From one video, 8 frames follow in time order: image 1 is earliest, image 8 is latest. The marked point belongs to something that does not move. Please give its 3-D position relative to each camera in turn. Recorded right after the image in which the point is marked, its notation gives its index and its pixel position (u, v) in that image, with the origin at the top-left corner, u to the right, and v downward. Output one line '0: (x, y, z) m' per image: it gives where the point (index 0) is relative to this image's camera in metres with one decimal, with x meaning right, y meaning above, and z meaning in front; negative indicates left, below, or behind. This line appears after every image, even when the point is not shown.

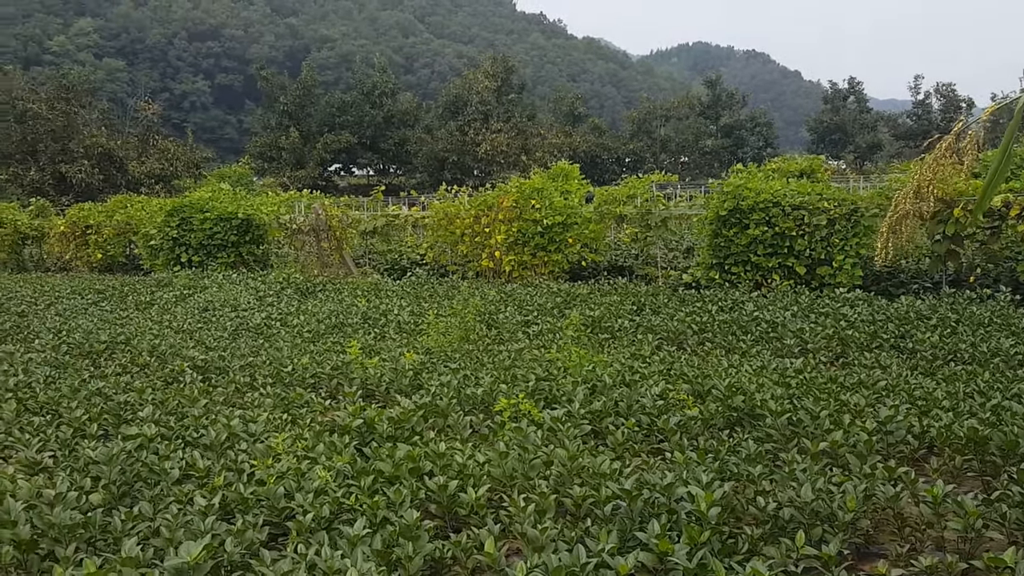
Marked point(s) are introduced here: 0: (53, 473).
0: (-2.3, -0.9, +3.9) m
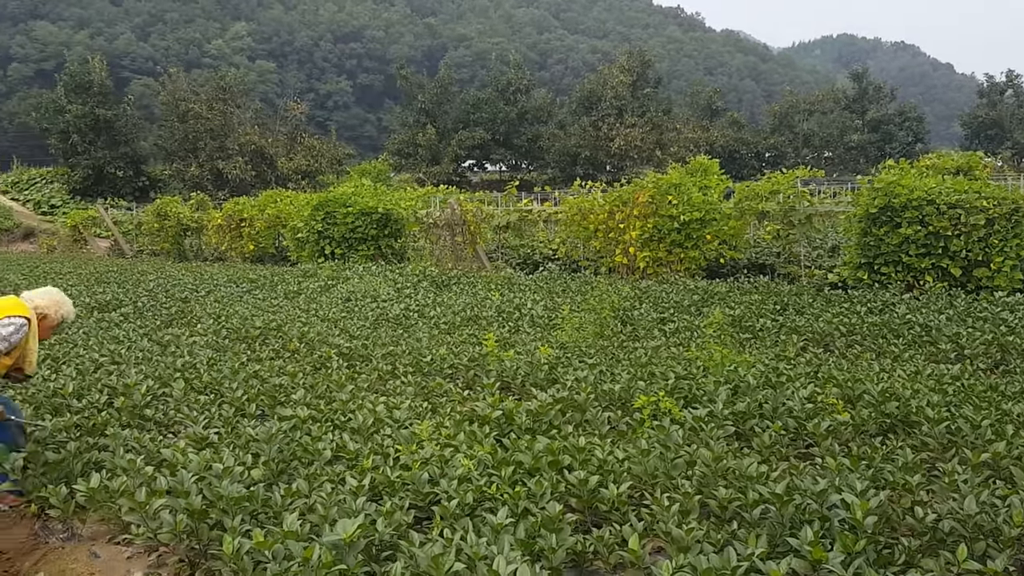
0: (-1.5, -0.9, +4.1) m
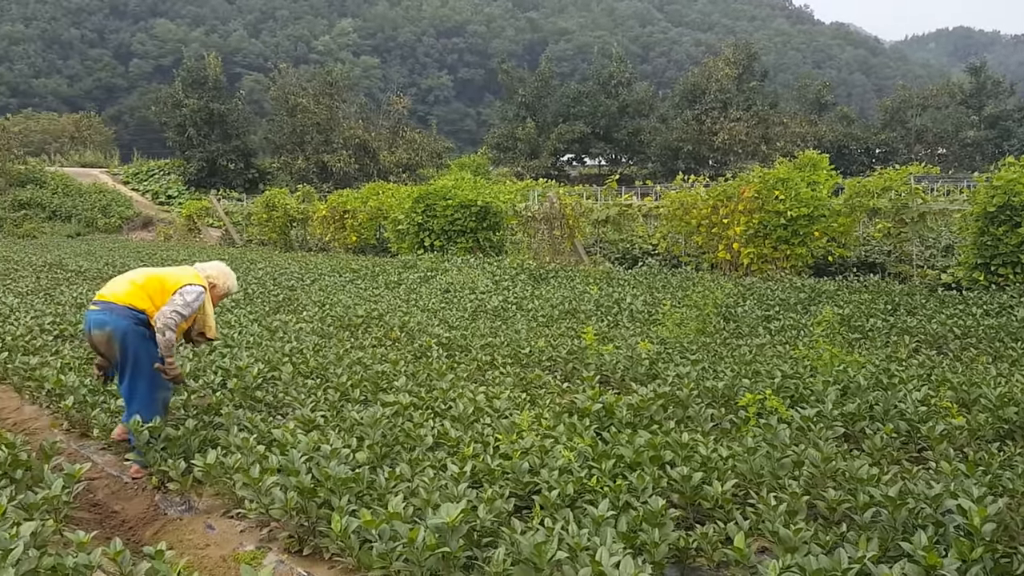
0: (-1.0, -0.8, +4.2) m
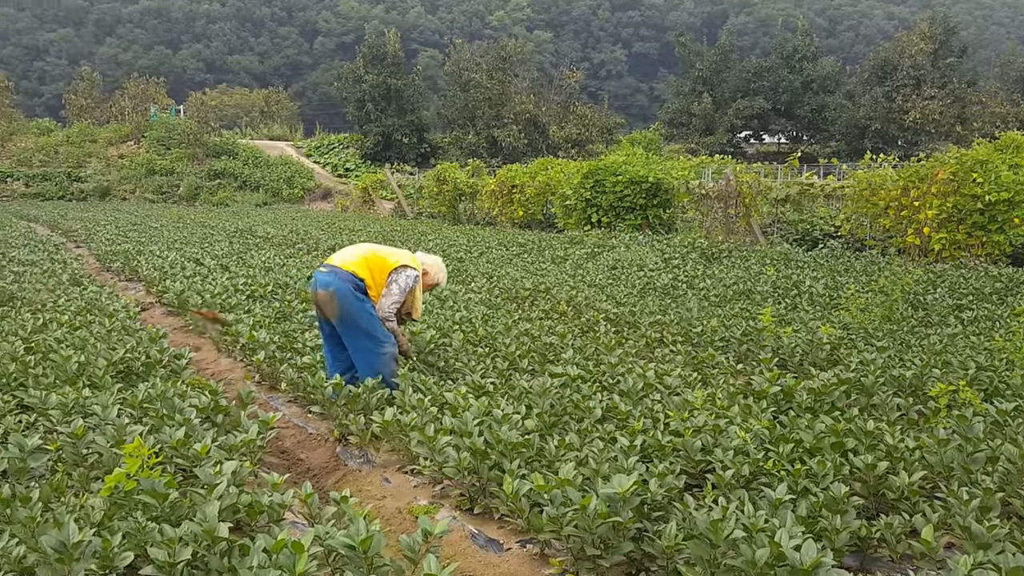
0: (-0.1, -0.6, +4.4) m
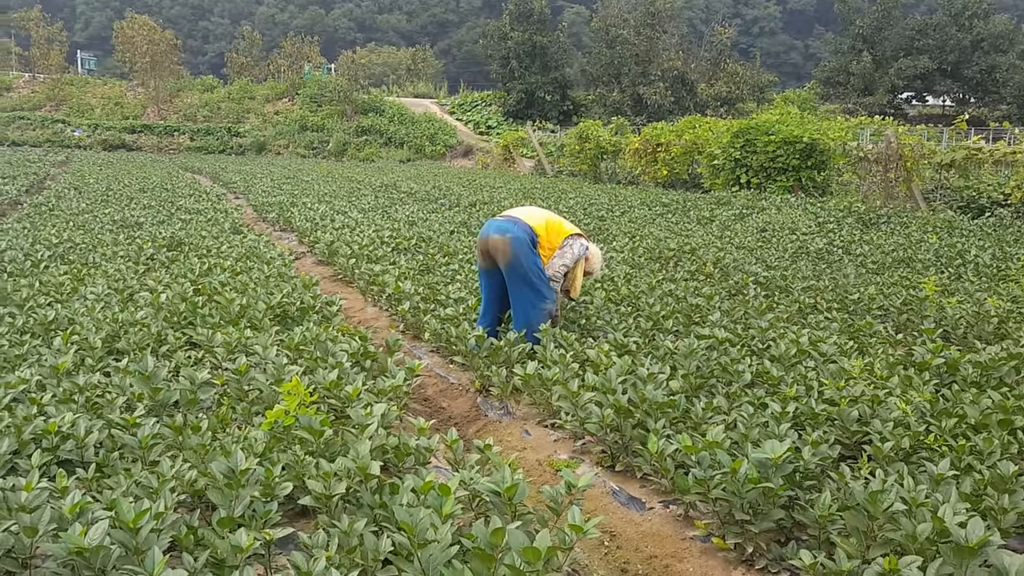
0: (+0.7, -0.4, +4.4) m
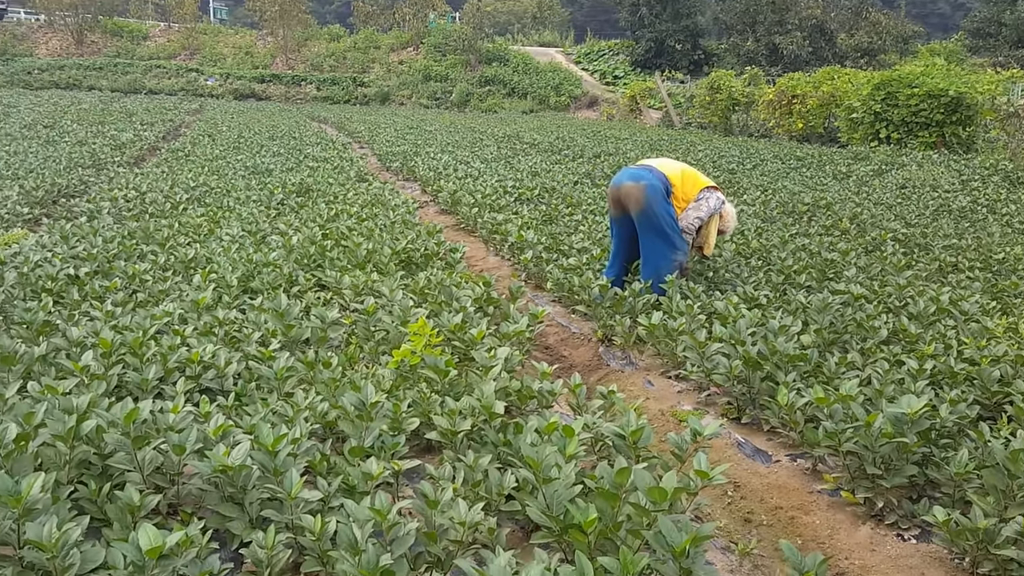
0: (+1.4, -0.1, +4.3) m
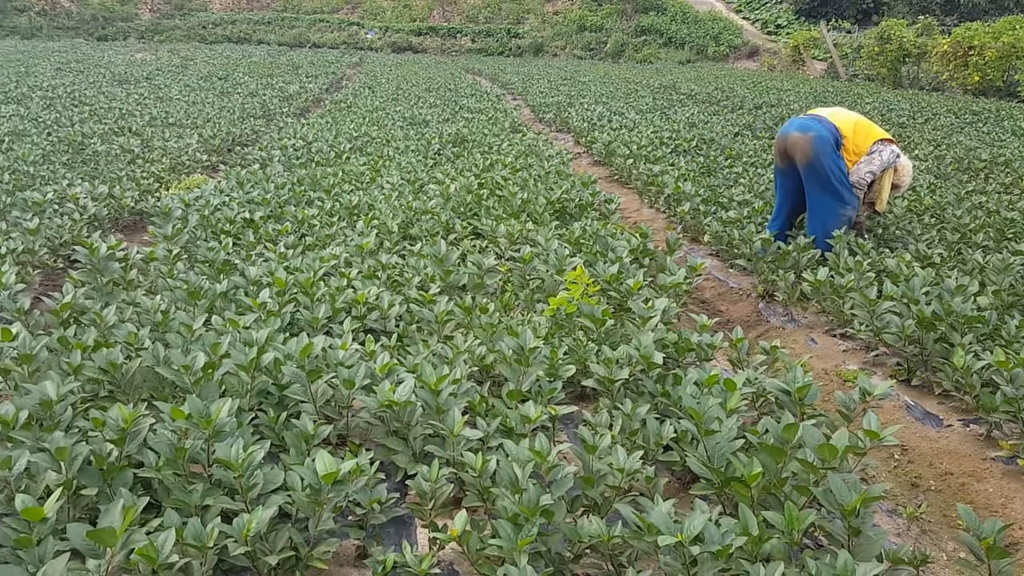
0: (+2.3, +0.1, +4.2) m
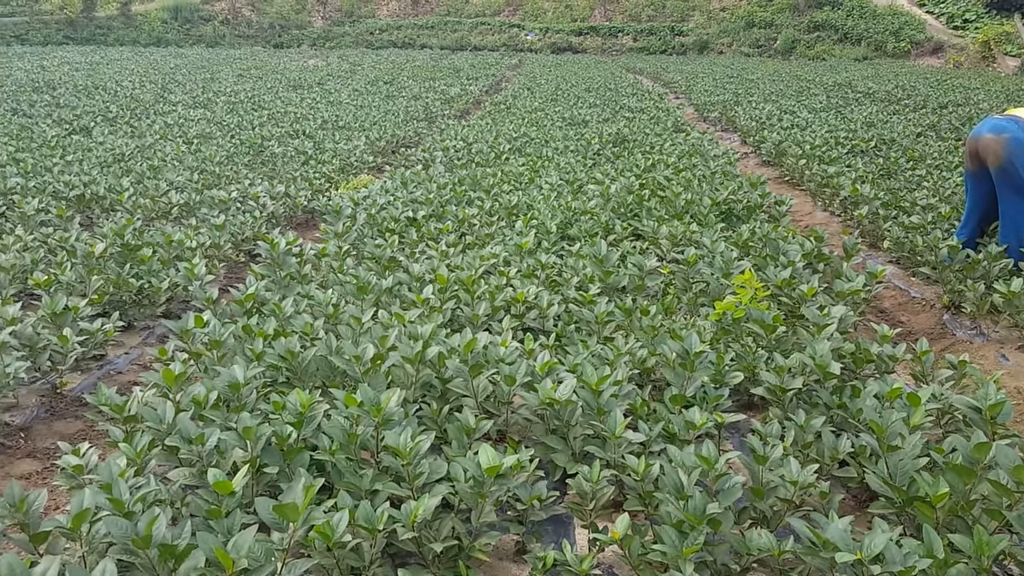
0: (+3.2, 0.0, +3.8) m
